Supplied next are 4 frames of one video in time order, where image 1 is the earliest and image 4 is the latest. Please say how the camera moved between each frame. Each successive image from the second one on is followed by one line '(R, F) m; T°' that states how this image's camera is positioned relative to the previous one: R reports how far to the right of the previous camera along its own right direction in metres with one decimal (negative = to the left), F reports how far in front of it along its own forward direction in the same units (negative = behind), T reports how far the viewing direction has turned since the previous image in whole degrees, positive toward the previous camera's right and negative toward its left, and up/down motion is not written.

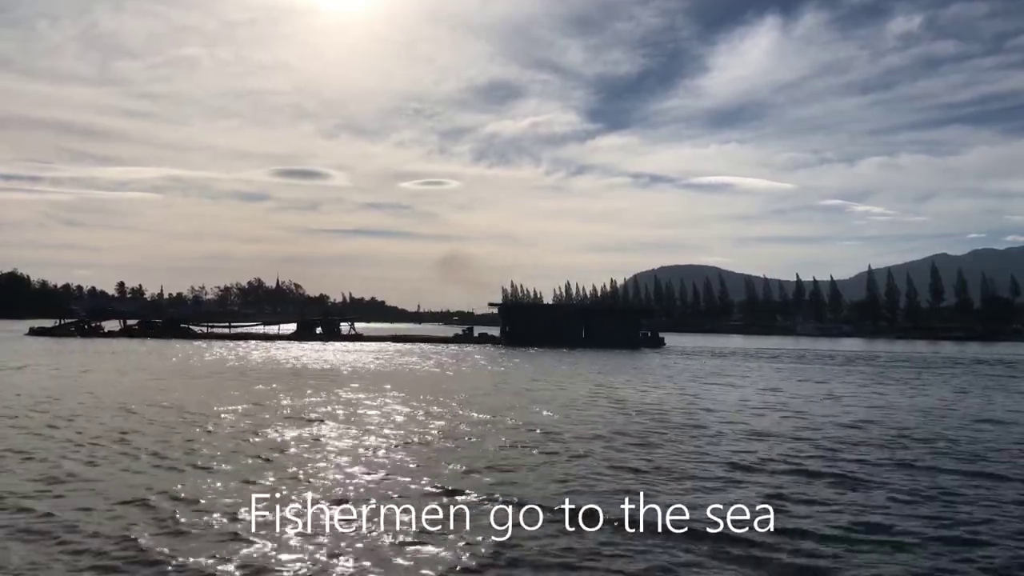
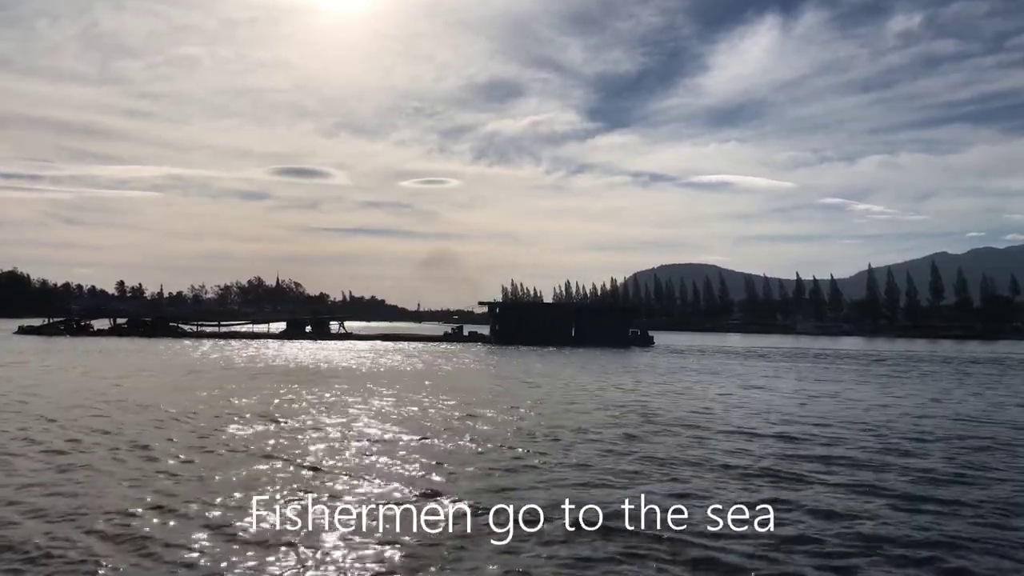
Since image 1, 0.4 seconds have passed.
(-1.5, -1.1) m; 0°
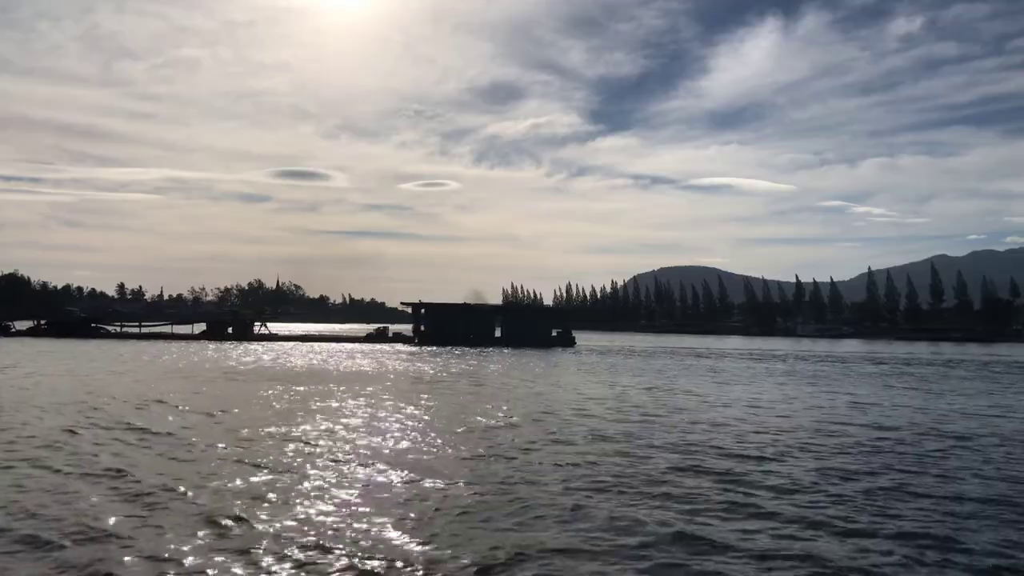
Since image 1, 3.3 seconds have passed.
(+1.2, +1.7) m; 0°
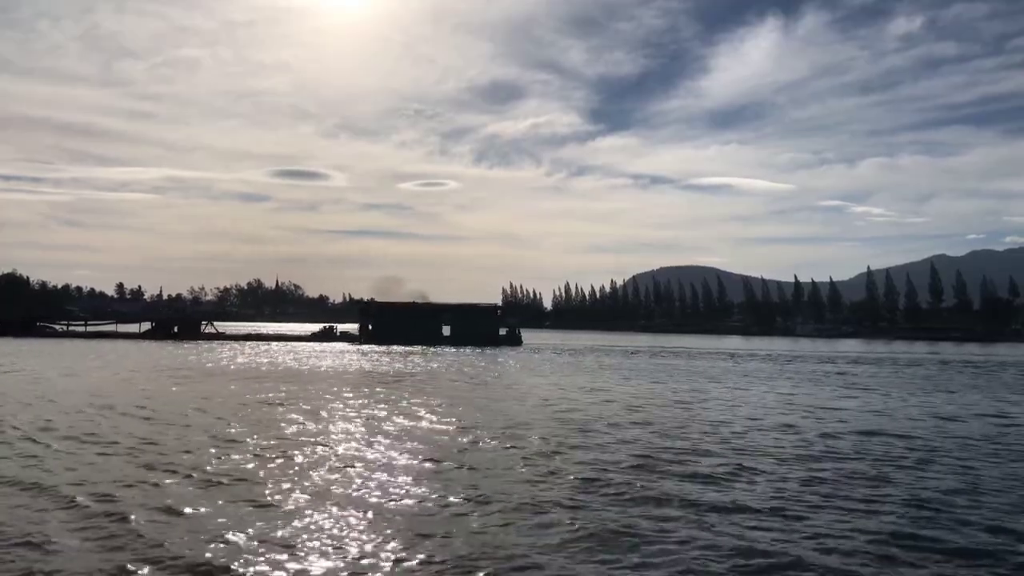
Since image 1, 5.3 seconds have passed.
(-0.5, +0.7) m; 0°
